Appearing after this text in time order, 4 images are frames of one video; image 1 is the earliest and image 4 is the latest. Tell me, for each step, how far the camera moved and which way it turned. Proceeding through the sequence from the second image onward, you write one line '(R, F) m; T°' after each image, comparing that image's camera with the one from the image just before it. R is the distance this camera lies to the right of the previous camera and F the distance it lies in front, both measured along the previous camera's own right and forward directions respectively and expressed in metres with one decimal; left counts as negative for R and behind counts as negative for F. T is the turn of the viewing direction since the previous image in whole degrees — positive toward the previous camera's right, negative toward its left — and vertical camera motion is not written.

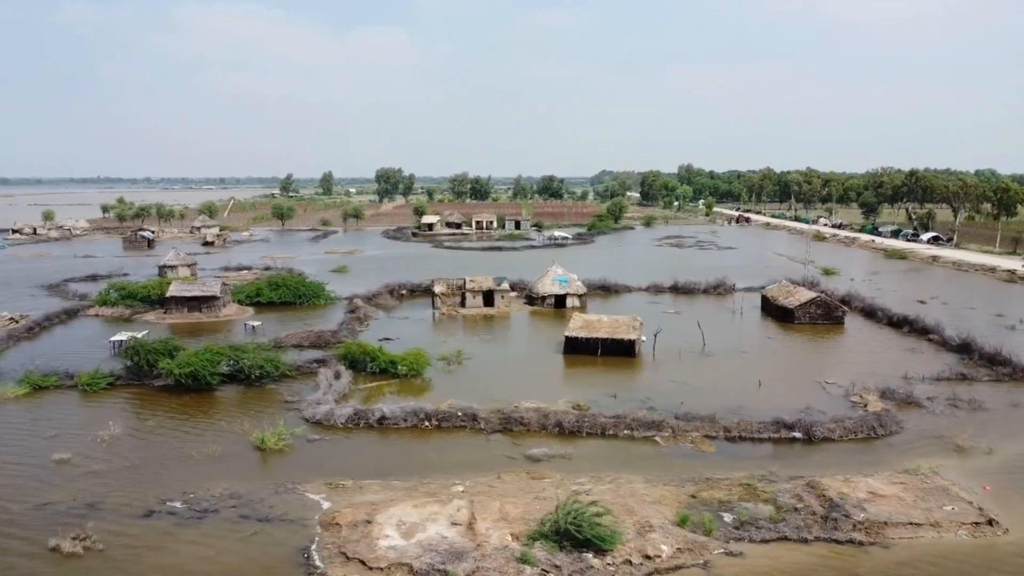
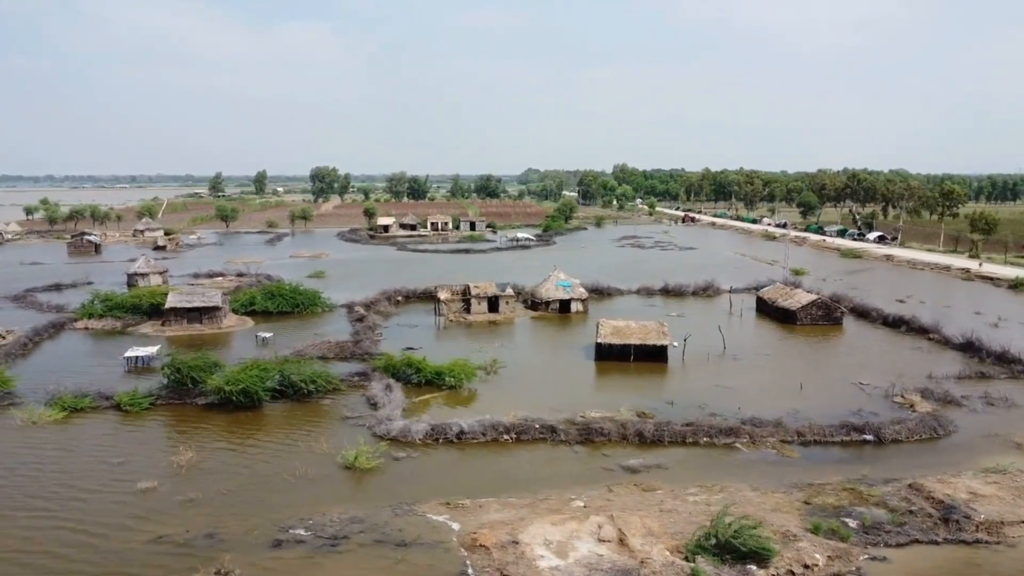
(-3.0, +0.1) m; +5°
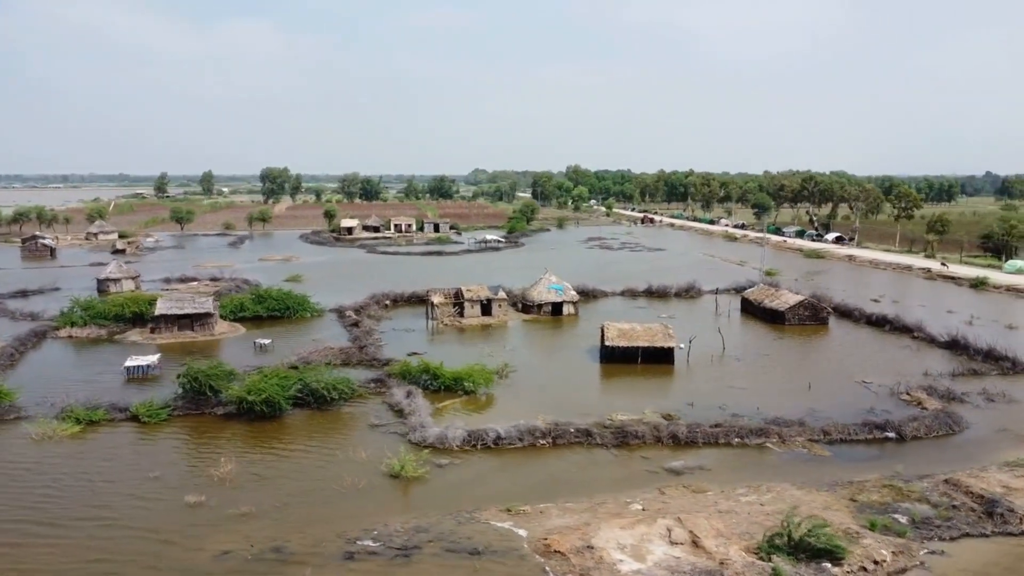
(-1.7, 0.0) m; +4°
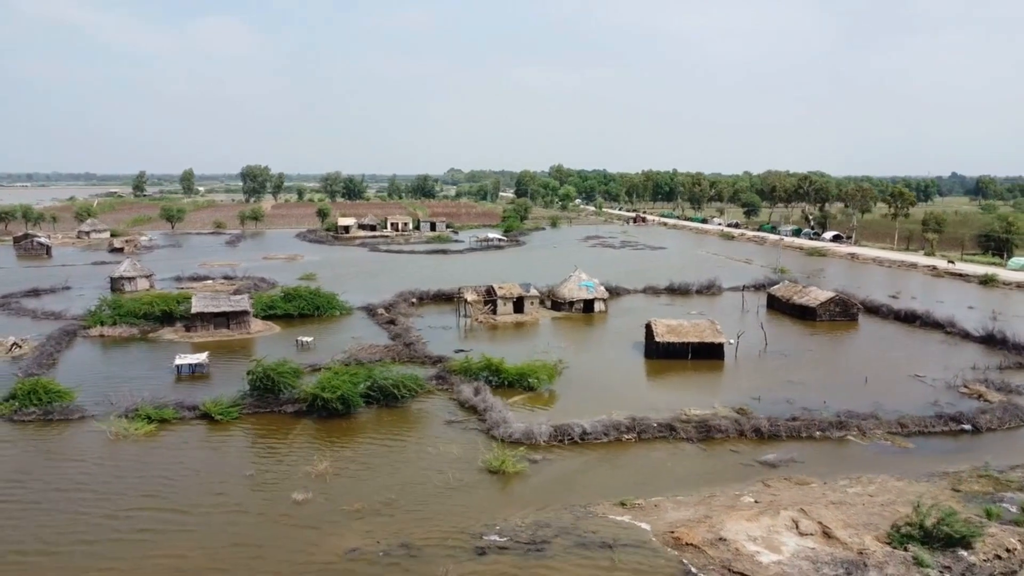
(-2.2, +0.1) m; +2°
